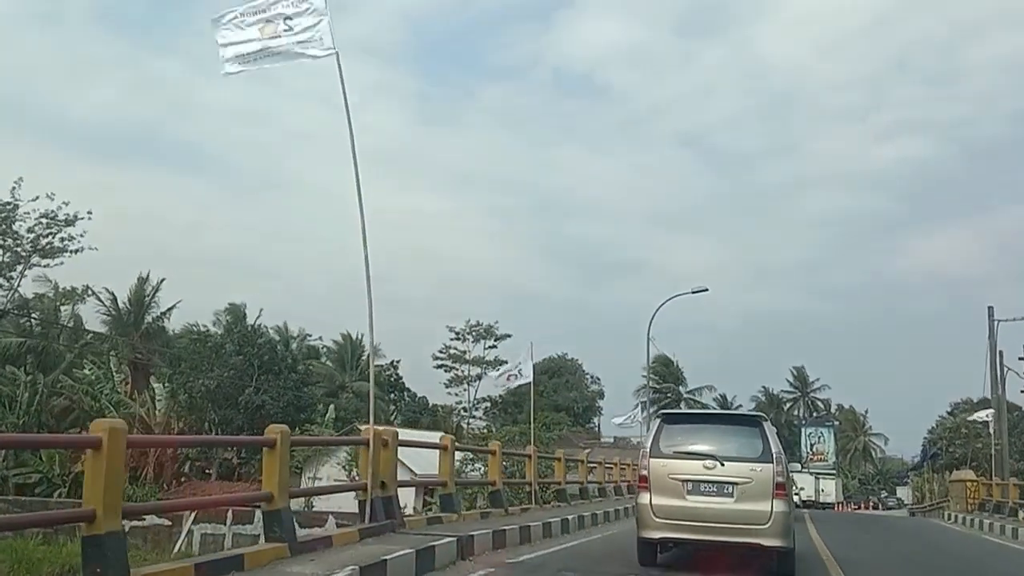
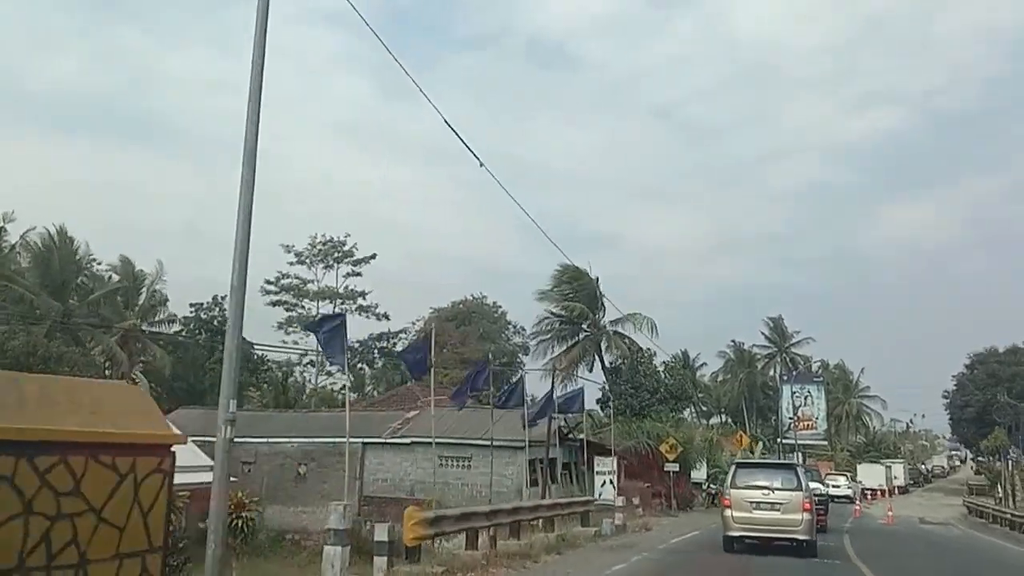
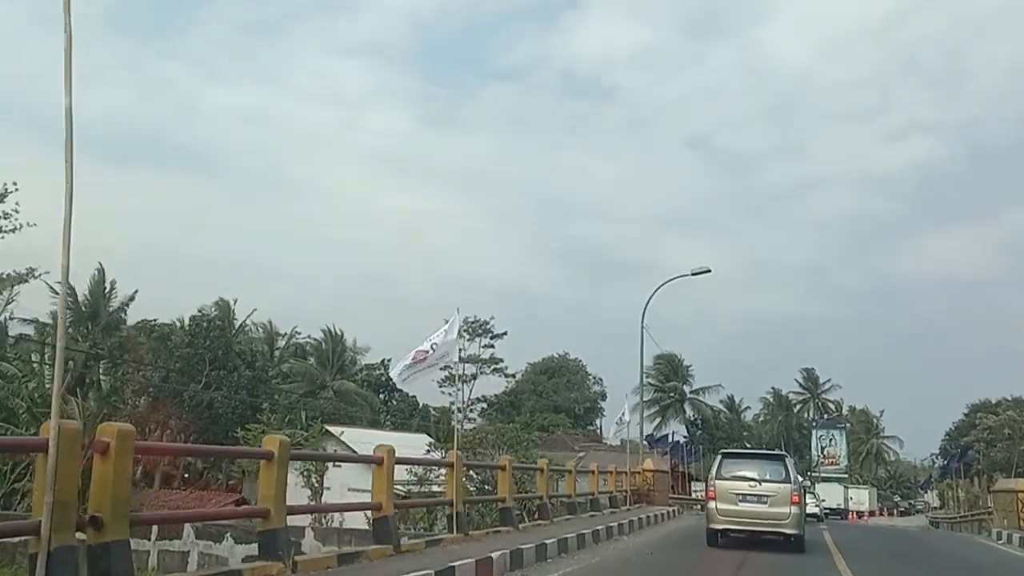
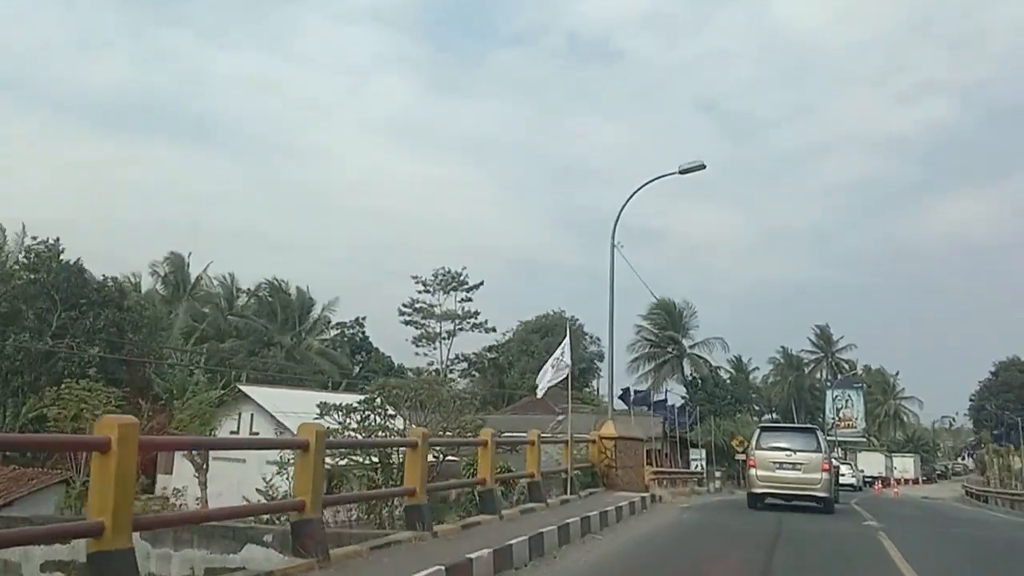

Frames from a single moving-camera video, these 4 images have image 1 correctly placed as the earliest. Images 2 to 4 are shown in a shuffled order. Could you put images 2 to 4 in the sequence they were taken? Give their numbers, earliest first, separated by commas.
3, 4, 2
